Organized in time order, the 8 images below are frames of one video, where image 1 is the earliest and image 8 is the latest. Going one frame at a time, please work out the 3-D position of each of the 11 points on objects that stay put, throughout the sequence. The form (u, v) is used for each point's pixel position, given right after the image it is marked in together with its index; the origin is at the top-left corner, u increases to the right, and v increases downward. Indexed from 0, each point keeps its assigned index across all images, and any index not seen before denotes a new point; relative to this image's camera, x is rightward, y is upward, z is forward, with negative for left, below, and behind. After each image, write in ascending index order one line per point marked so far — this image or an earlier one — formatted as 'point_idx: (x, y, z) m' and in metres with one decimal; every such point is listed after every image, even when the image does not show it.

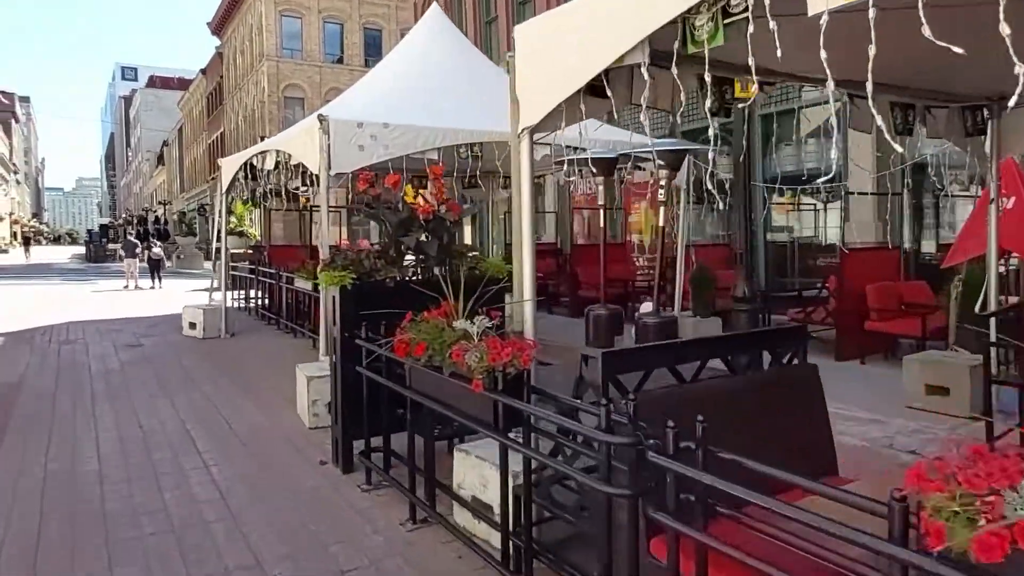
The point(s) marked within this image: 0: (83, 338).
0: (-6.6, -0.8, +10.8) m
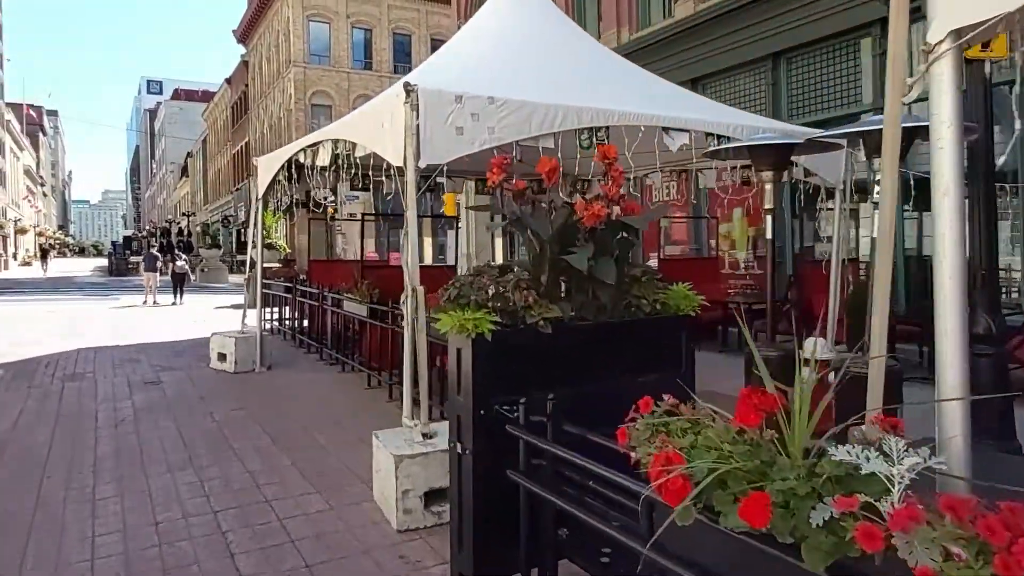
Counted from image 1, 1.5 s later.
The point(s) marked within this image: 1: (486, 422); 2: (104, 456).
0: (-5.5, -1.1, +9.1) m
1: (-0.1, -0.6, +3.1) m
2: (-3.3, -1.4, +5.7) m
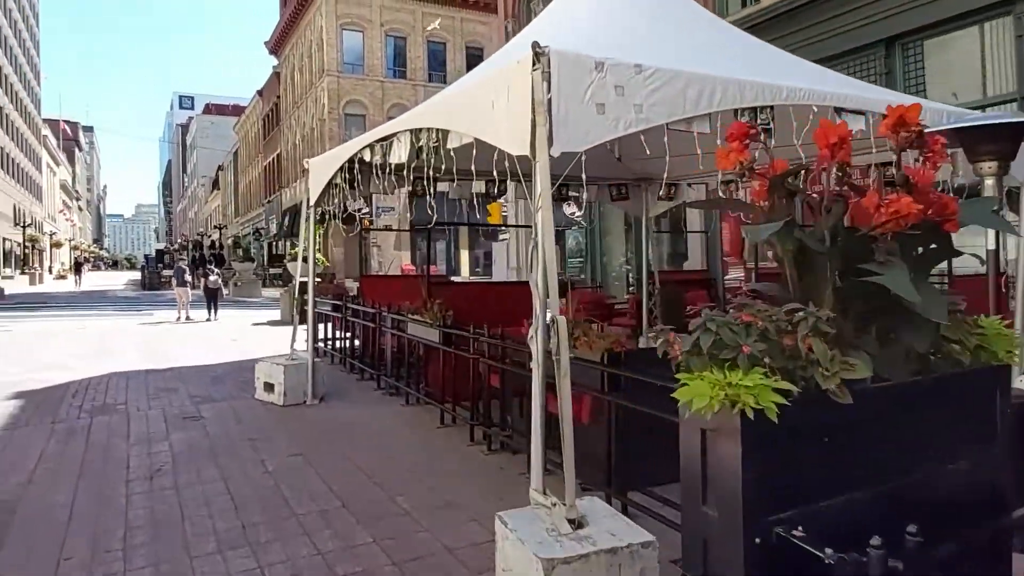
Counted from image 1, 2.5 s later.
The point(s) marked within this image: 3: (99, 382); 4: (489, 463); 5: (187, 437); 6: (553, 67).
0: (-4.4, -1.3, +8.0) m
1: (+0.7, -0.7, +1.9) m
2: (-2.5, -1.6, +4.6) m
3: (-5.6, -1.3, +9.4) m
4: (-0.2, -1.4, +5.8) m
5: (-3.0, -1.4, +6.5) m
6: (+0.2, +1.1, +3.6) m
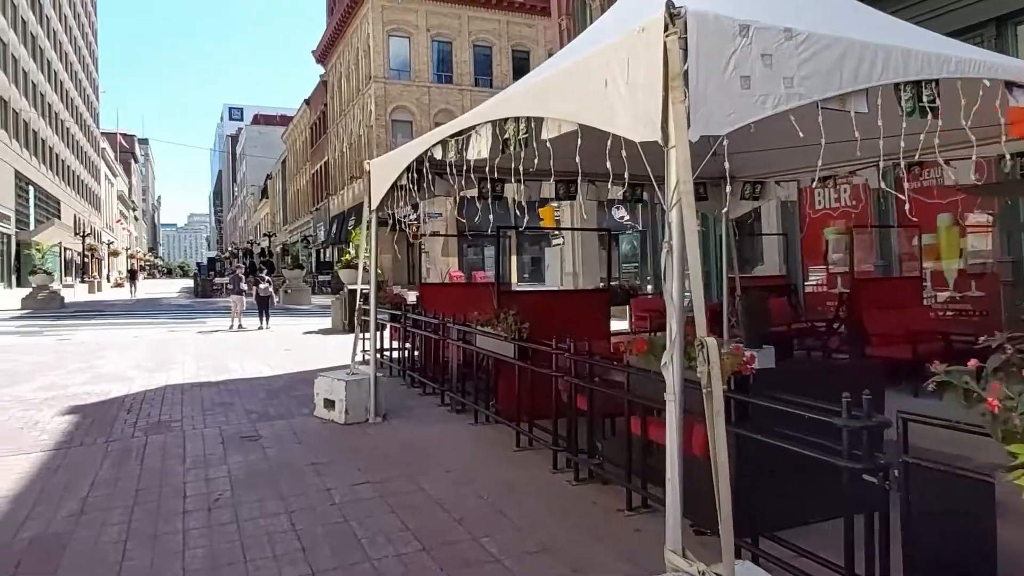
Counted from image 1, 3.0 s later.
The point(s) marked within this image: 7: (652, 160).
0: (-3.6, -1.4, +7.6) m
1: (+1.1, -0.8, +1.2) m
2: (-1.8, -1.6, +4.0) m
3: (-4.7, -1.4, +9.1) m
4: (+0.5, -1.5, +5.1) m
5: (-2.3, -1.5, +6.0) m
6: (+0.7, +1.1, +2.9) m
7: (+1.6, +1.5, +8.0) m
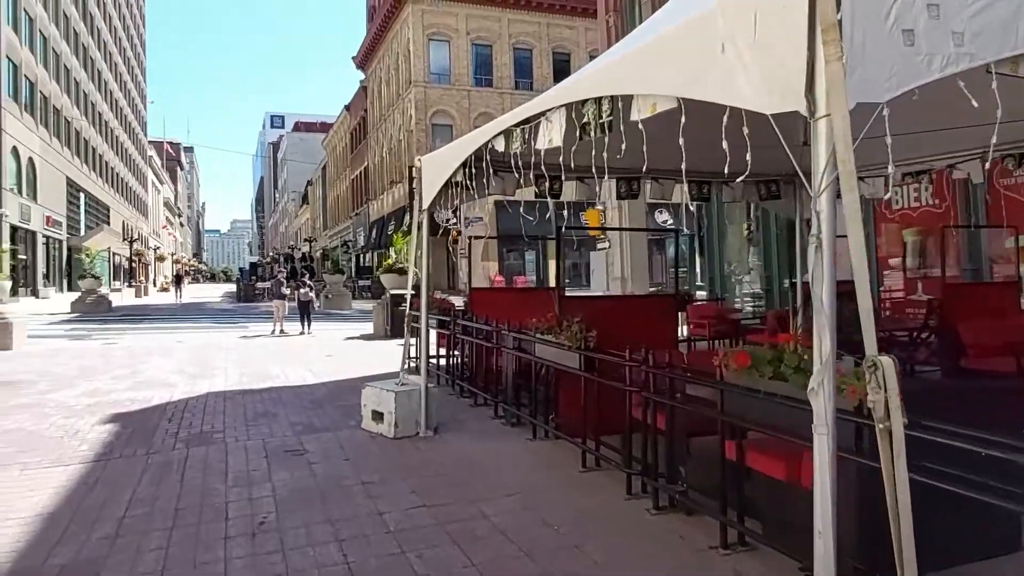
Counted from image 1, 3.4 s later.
0: (-3.0, -1.5, +7.2) m
1: (+1.4, -0.8, +0.6) m
2: (-1.4, -1.7, +3.6) m
3: (-4.0, -1.5, +8.8) m
4: (+1.0, -1.6, +4.5) m
5: (-1.8, -1.5, +5.6) m
6: (+1.1, +1.1, +2.3) m
7: (+2.2, +1.4, +7.4) m
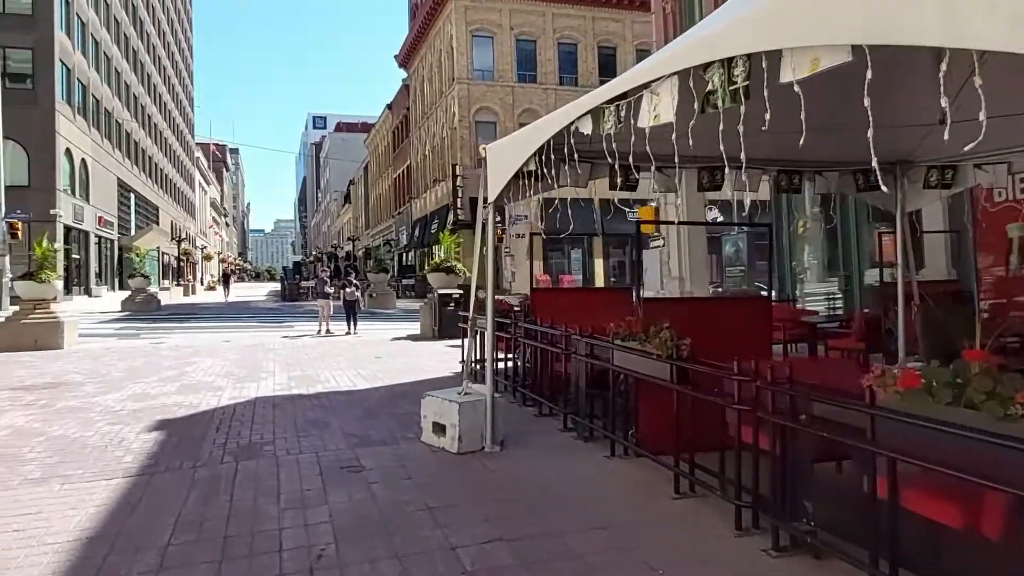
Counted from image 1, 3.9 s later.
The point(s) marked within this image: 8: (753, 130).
0: (-2.3, -1.5, +6.7) m
1: (+1.7, -0.8, -0.2) m
2: (-0.9, -1.7, +3.0) m
3: (-3.2, -1.5, +8.3) m
4: (+1.5, -1.6, +3.8) m
5: (-1.2, -1.5, +5.0) m
6: (+1.5, +1.0, +1.6) m
7: (+2.9, +1.4, +6.6) m
8: (+2.2, +1.4, +6.4) m
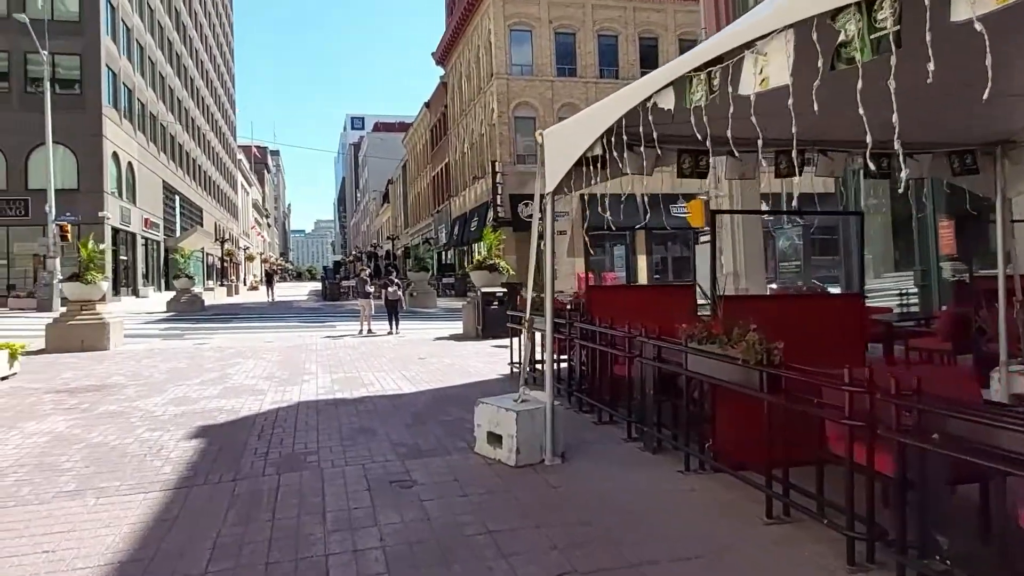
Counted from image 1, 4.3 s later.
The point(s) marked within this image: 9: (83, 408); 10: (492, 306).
0: (-1.8, -1.5, +6.3) m
1: (+1.9, -0.8, -0.8) m
2: (-0.6, -1.7, +2.5) m
3: (-2.6, -1.5, +8.0) m
4: (+1.9, -1.5, +3.2) m
5: (-0.7, -1.5, +4.6) m
6: (+1.8, +1.1, +1.0) m
7: (+3.4, +1.5, +5.9) m
8: (+2.7, +1.5, +5.7) m
9: (-5.7, -1.6, +9.3) m
10: (-0.5, -0.5, +17.6) m
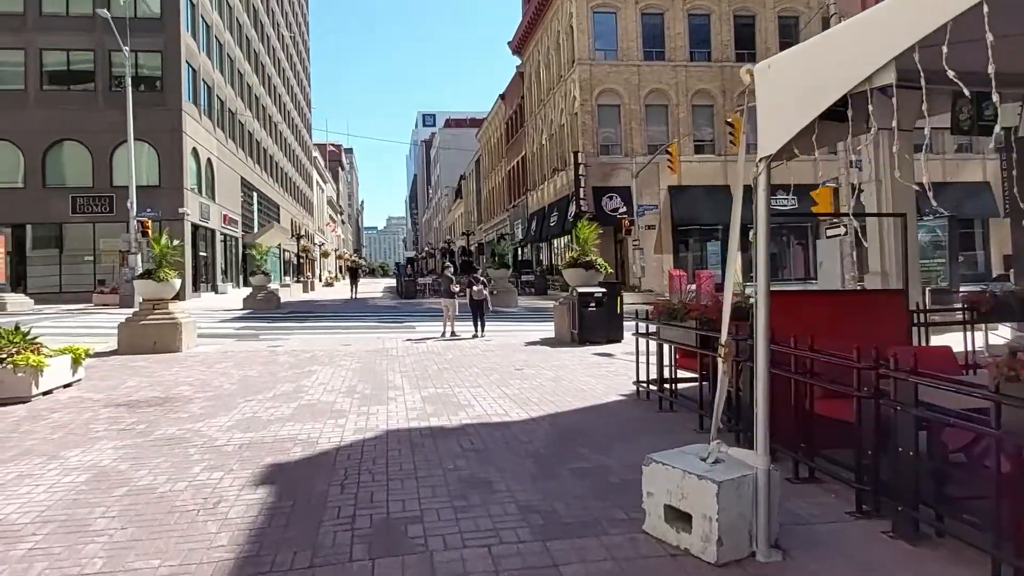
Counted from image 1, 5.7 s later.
0: (-0.6, -1.5, +4.6) m
1: (+2.4, -0.9, -2.8) m
2: (+0.2, -1.7, +0.7) m
3: (-1.2, -1.5, +6.3) m
4: (+2.7, -1.6, +1.2) m
5: (+0.3, -1.6, +2.8) m
6: (+2.4, +1.0, -1.0) m
7: (+4.5, +1.4, +3.6) m
8: (+3.8, +1.4, +3.5) m
9: (-4.2, -1.6, +7.9) m
10: (+1.7, -0.5, +15.7) m
